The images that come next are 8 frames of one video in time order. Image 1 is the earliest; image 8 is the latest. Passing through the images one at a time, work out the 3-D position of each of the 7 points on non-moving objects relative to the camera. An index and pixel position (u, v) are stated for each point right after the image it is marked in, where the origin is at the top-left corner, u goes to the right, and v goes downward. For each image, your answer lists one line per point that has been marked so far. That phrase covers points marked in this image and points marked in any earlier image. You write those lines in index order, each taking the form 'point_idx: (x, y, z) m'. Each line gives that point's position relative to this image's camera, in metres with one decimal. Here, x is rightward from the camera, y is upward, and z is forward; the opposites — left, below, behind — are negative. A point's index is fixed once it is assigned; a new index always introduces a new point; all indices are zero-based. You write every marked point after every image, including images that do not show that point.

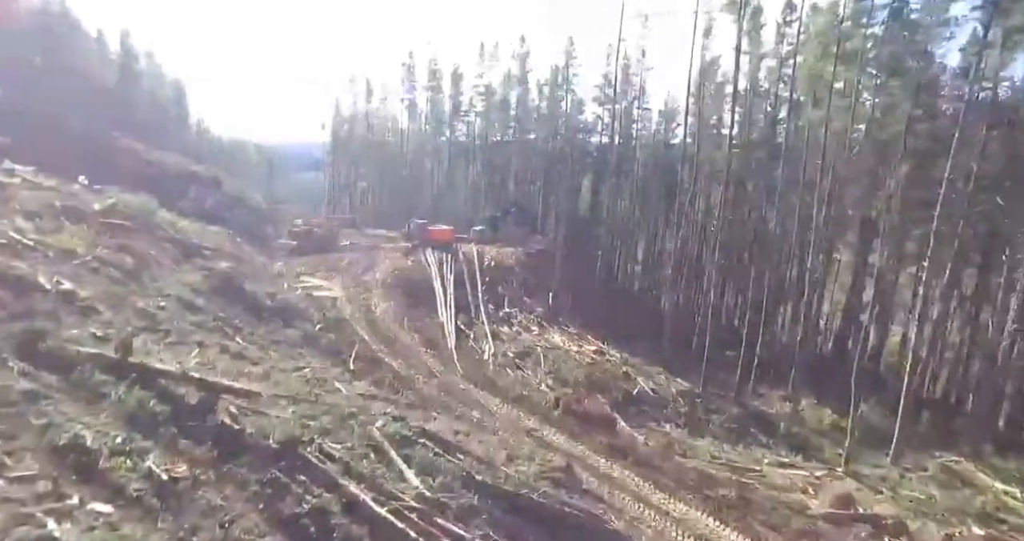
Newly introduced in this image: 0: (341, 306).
0: (-6.2, -1.3, +19.4) m
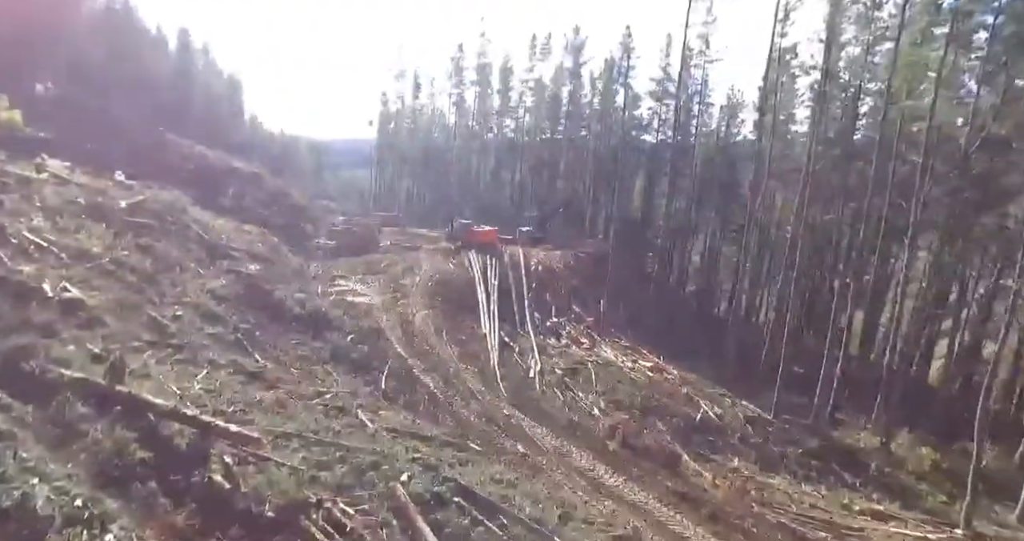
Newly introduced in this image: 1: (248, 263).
0: (-4.6, -1.5, +18.0) m
1: (-8.4, +0.2, +17.0) m
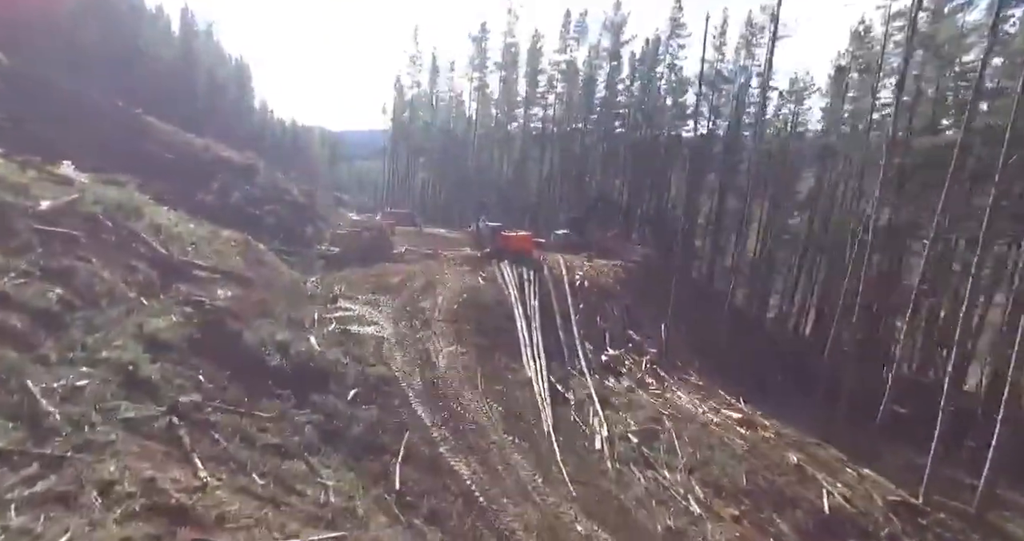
0: (-3.1, -2.1, +13.5) m
1: (-6.9, -0.4, +12.7) m
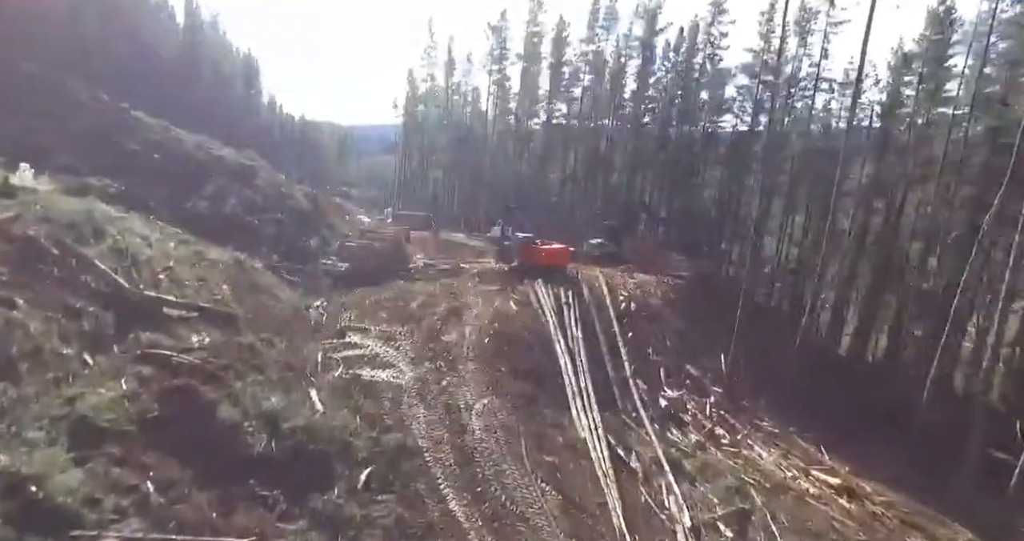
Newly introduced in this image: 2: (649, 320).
0: (-2.1, -2.8, +10.7) m
1: (-5.9, -1.1, +9.9) m
2: (+4.6, -1.6, +18.2) m
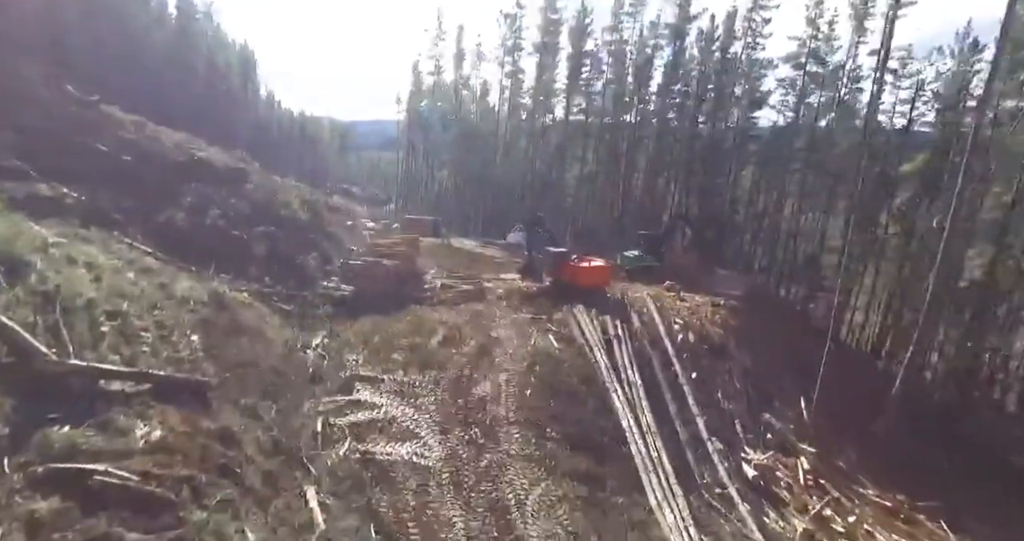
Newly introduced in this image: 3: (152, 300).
0: (-1.1, -3.6, +7.8) m
1: (-4.9, -1.8, +7.0) m
2: (+5.7, -2.4, +15.3) m
3: (-6.7, -0.5, +10.1) m
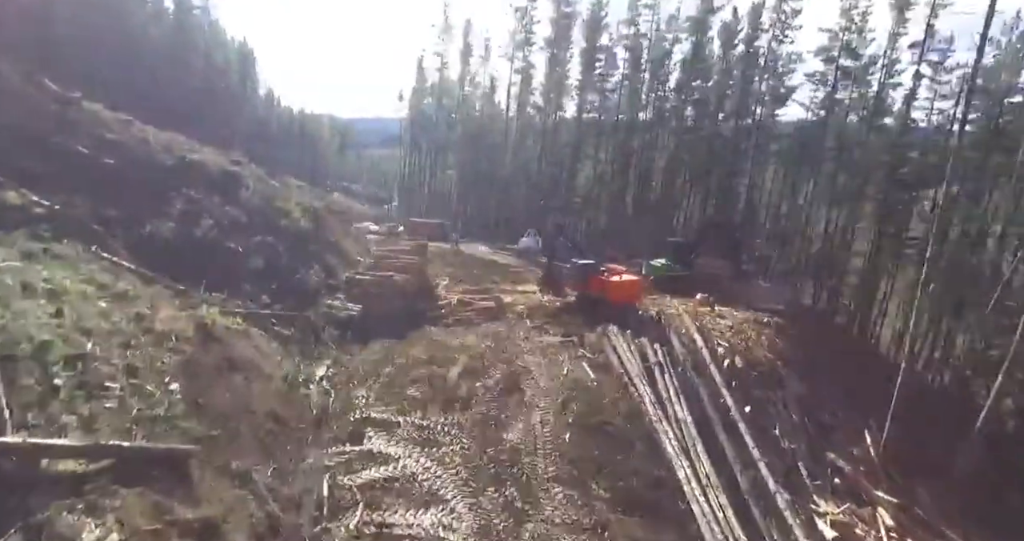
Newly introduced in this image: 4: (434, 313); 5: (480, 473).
0: (-0.4, -4.1, +6.2) m
1: (-4.2, -2.3, +5.3) m
2: (+6.4, -2.8, +13.6) m
3: (-6.0, -1.0, +8.4) m
4: (-2.2, -1.1, +15.4) m
5: (-0.5, -3.3, +8.8) m
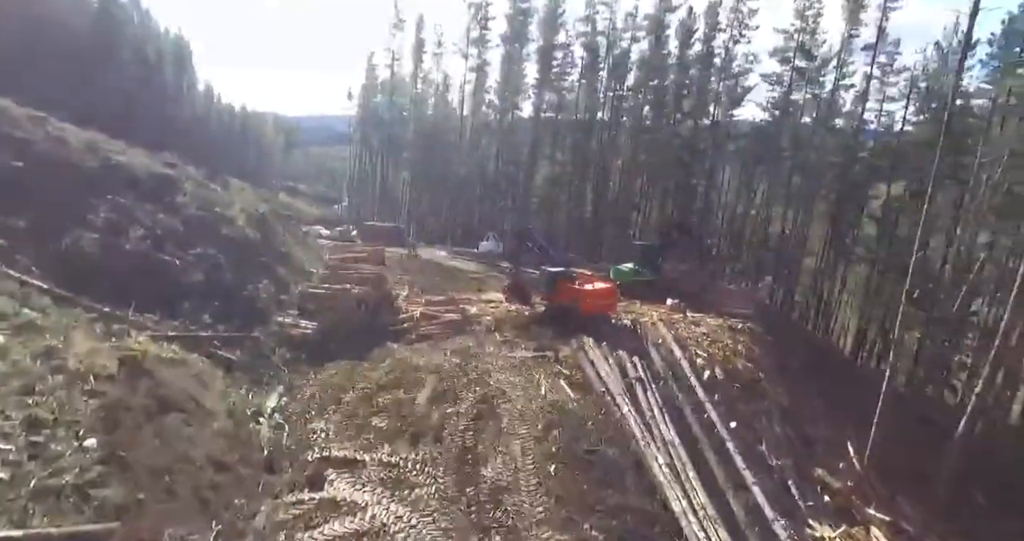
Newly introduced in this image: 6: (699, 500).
0: (-0.4, -4.4, +5.2) m
1: (-4.1, -2.7, +4.0) m
2: (+5.7, -3.0, +13.2) m
3: (-6.2, -1.4, +7.0) m
4: (-3.0, -1.4, +14.3) m
5: (-0.8, -3.6, +7.8) m
6: (+3.2, -3.9, +9.4) m
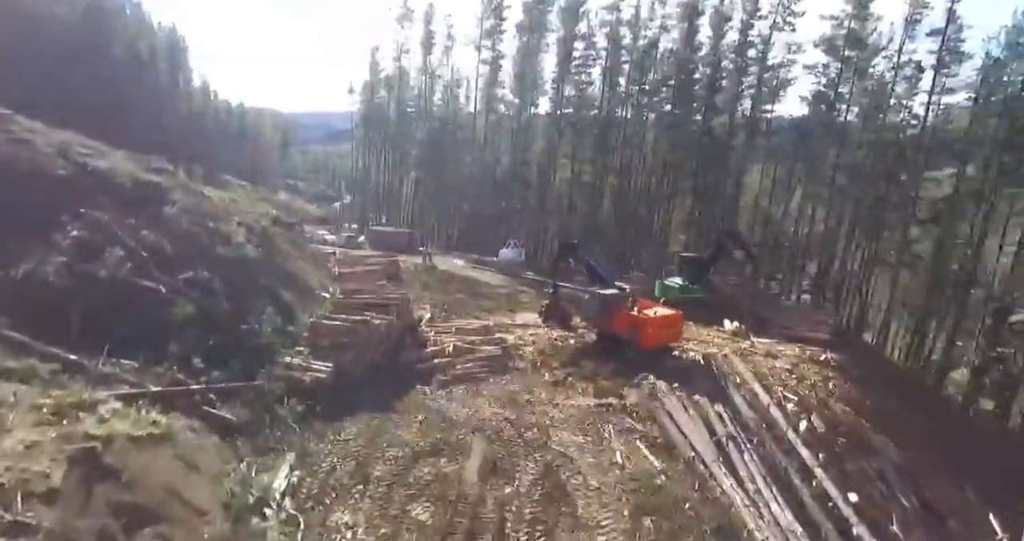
0: (+0.8, -5.0, +2.9) m
1: (-3.0, -3.4, +1.7) m
2: (+6.8, -3.6, +10.9) m
3: (-5.1, -2.1, +4.7) m
4: (-1.9, -2.0, +12.0) m
5: (+0.4, -4.2, +5.5) m
6: (+4.3, -4.5, +7.1) m
